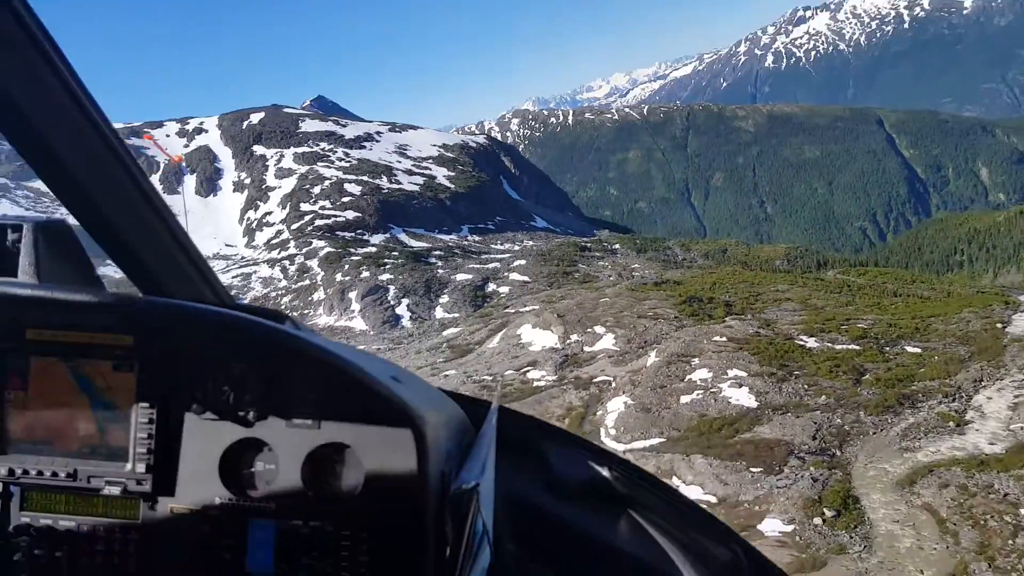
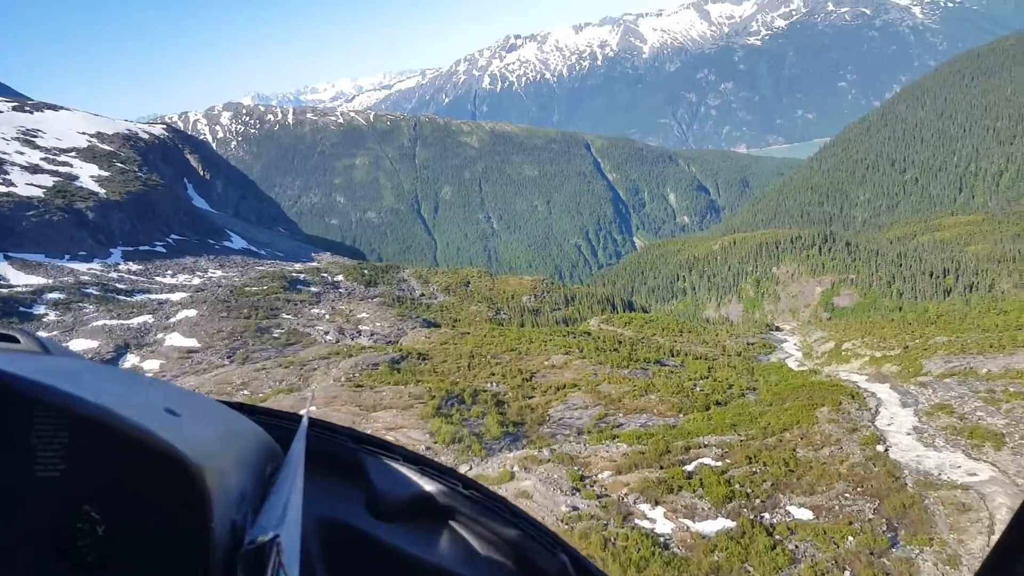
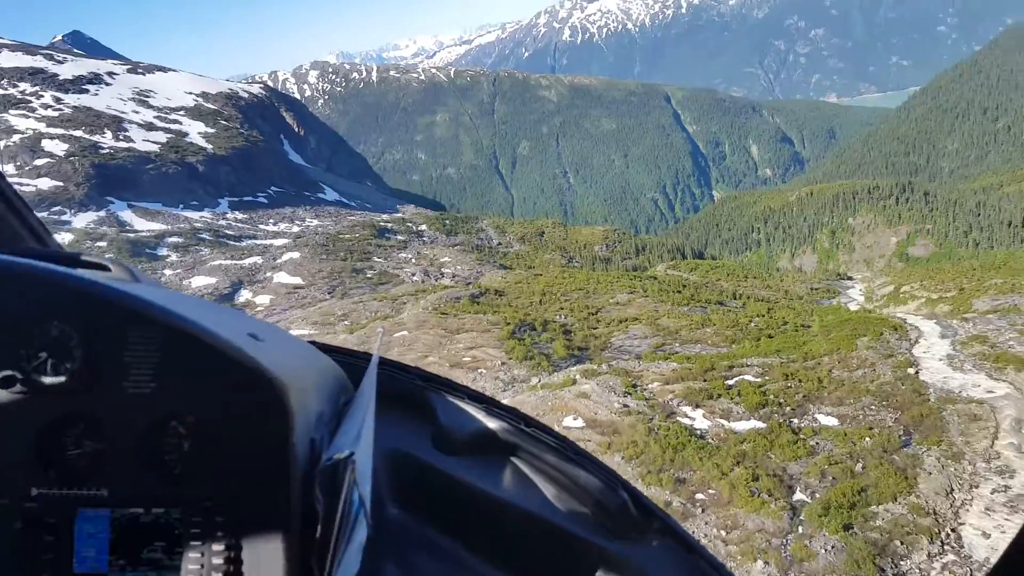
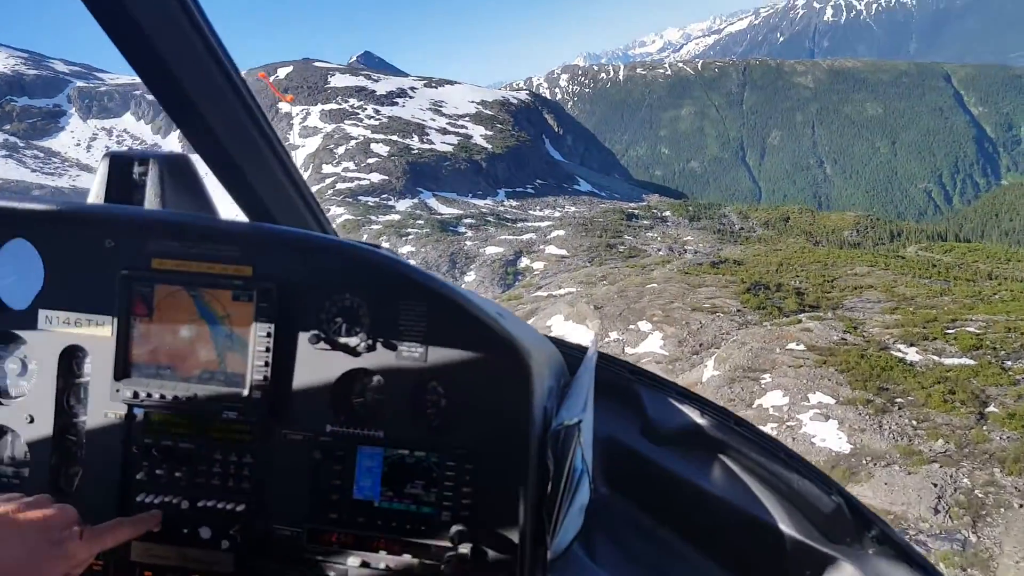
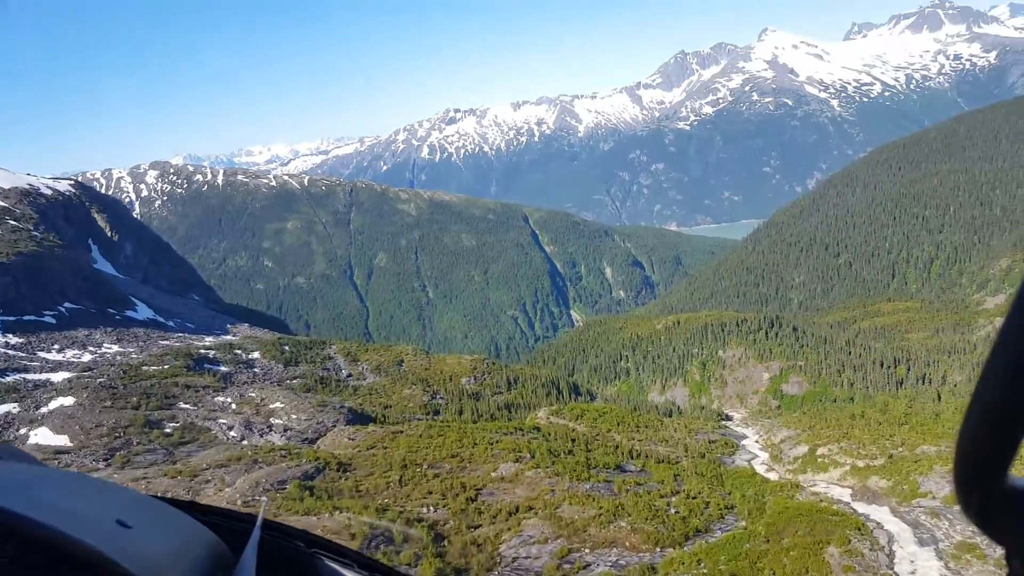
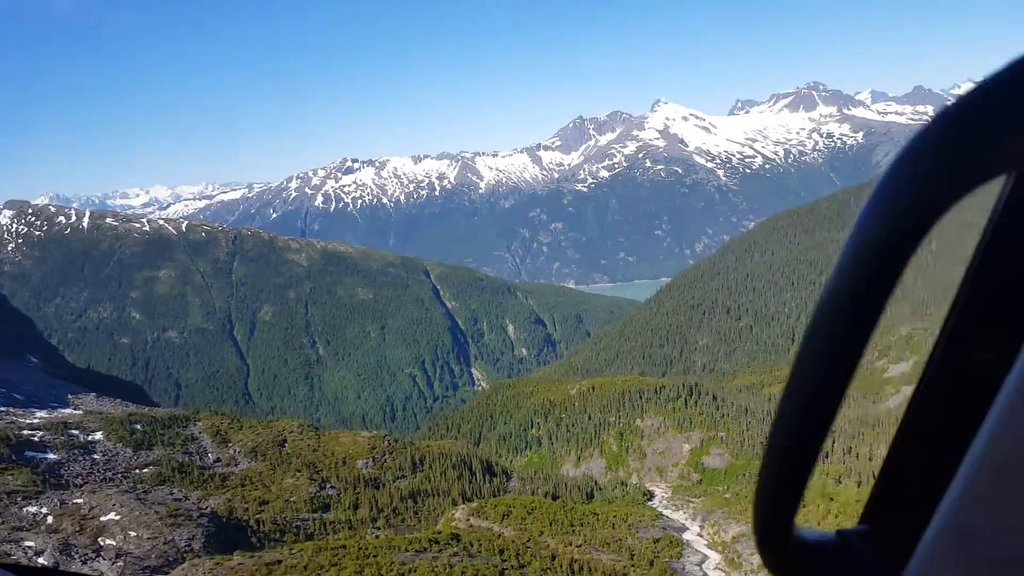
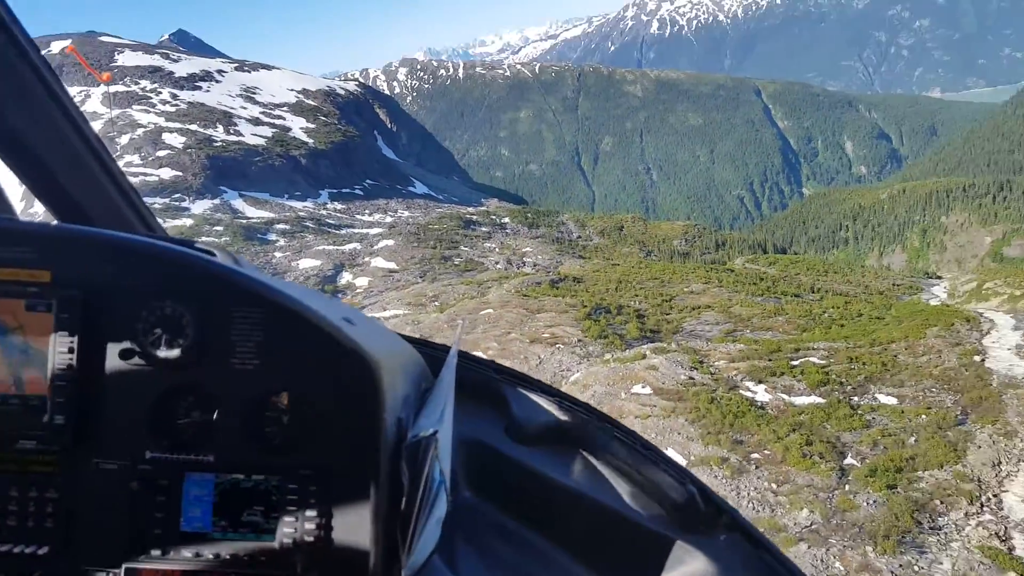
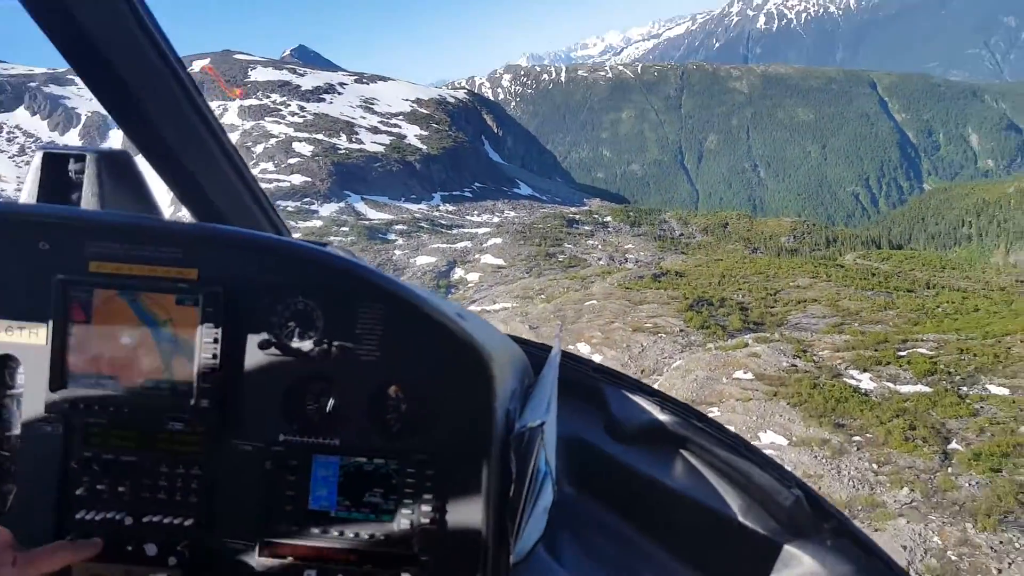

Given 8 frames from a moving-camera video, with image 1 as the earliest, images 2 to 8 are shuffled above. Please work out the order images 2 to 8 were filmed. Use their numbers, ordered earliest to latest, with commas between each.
4, 8, 7, 3, 2, 5, 6
